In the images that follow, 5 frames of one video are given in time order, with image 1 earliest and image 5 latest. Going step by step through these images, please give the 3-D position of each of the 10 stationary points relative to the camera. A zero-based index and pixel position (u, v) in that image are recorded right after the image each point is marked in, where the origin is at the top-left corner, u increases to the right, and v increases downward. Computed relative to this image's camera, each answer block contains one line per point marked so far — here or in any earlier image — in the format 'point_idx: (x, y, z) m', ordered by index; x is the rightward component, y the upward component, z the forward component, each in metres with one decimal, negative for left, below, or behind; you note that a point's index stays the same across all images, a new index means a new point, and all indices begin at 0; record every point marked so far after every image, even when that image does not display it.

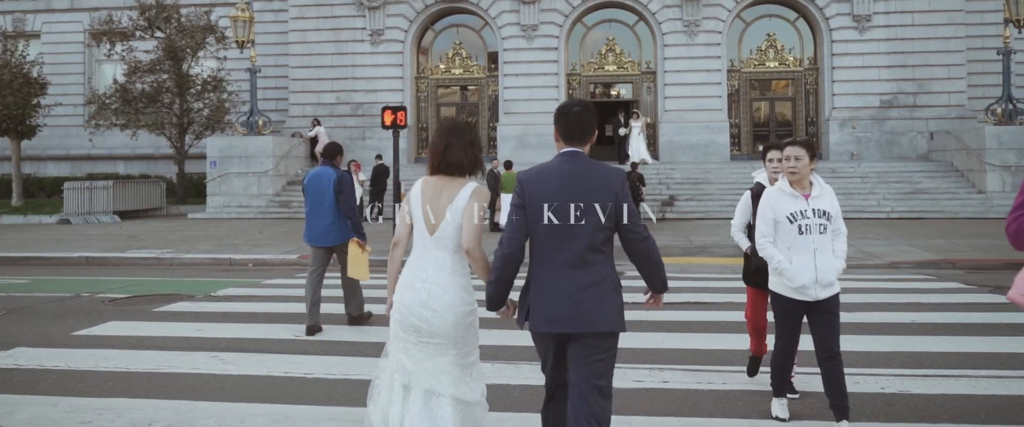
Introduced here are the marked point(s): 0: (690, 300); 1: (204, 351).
0: (+2.1, -1.0, +10.2) m
1: (-2.6, -1.2, +7.3) m
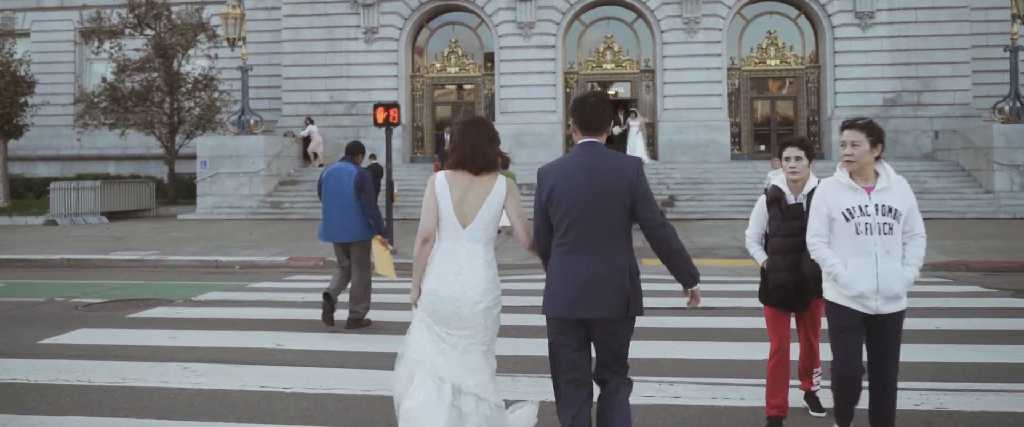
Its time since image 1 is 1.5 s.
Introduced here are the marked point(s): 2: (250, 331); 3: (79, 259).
0: (+2.0, -1.0, +9.7) m
1: (-2.6, -1.1, +6.8) m
2: (-2.4, -1.1, +8.0) m
3: (-7.7, -0.8, +15.5) m
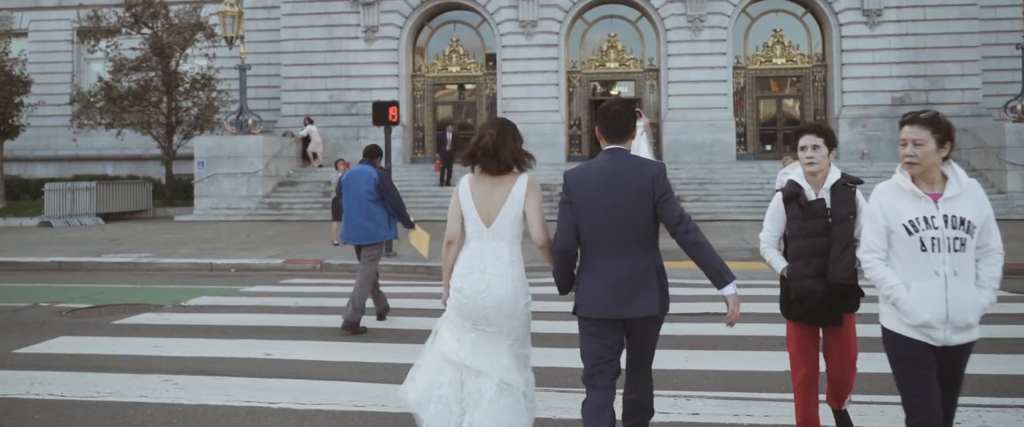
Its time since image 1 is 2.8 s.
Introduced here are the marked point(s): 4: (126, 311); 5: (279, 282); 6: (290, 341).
0: (+2.1, -1.0, +9.3) m
1: (-2.6, -1.2, +6.3) m
2: (-2.4, -1.1, +7.6) m
3: (-7.6, -0.8, +15.1) m
4: (-4.1, -1.0, +9.4) m
5: (-3.4, -1.0, +12.7) m
6: (-1.9, -1.1, +7.5) m
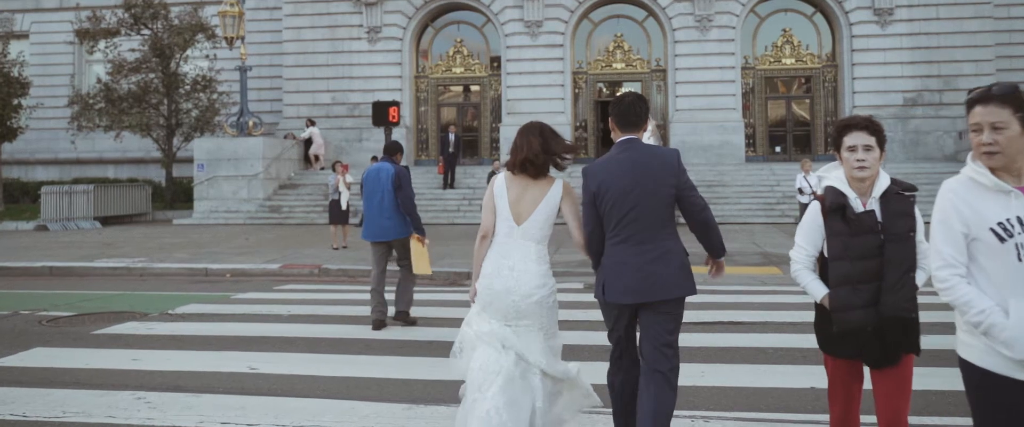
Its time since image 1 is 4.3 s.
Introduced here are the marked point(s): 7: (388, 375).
0: (+2.1, -1.1, +8.8) m
1: (-2.6, -1.2, +5.9) m
2: (-2.4, -1.1, +7.2) m
3: (-7.6, -0.9, +14.7) m
4: (-4.1, -1.1, +8.9) m
5: (-3.4, -1.0, +12.3) m
6: (-1.9, -1.1, +7.0) m
7: (-0.9, -1.2, +6.3) m
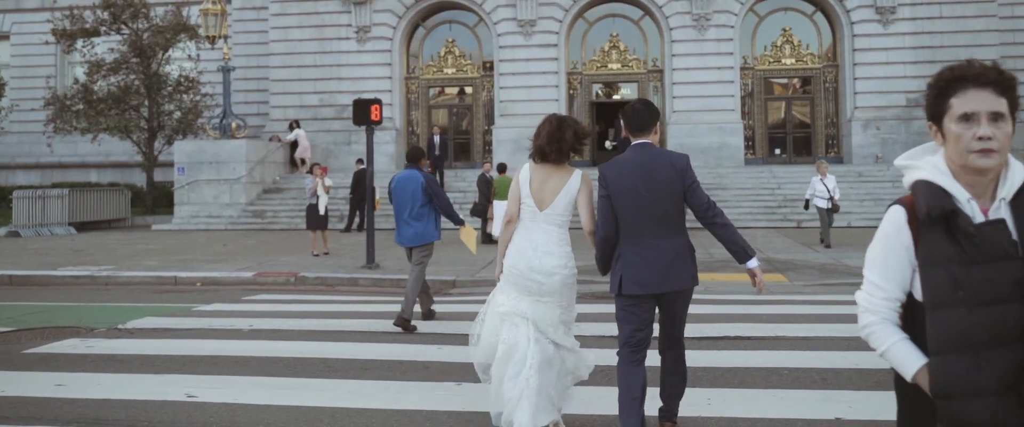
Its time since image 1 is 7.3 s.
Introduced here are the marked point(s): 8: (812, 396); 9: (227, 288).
0: (+2.0, -1.1, +8.0) m
1: (-2.7, -1.2, +5.0) m
2: (-2.5, -1.2, +6.3) m
3: (-7.7, -1.0, +13.8) m
4: (-4.3, -1.1, +8.0) m
5: (-3.5, -1.1, +11.4) m
6: (-2.0, -1.2, +6.2) m
7: (-1.0, -1.2, +5.4) m
8: (+1.9, -1.2, +5.6) m
9: (-4.2, -1.1, +12.9) m
